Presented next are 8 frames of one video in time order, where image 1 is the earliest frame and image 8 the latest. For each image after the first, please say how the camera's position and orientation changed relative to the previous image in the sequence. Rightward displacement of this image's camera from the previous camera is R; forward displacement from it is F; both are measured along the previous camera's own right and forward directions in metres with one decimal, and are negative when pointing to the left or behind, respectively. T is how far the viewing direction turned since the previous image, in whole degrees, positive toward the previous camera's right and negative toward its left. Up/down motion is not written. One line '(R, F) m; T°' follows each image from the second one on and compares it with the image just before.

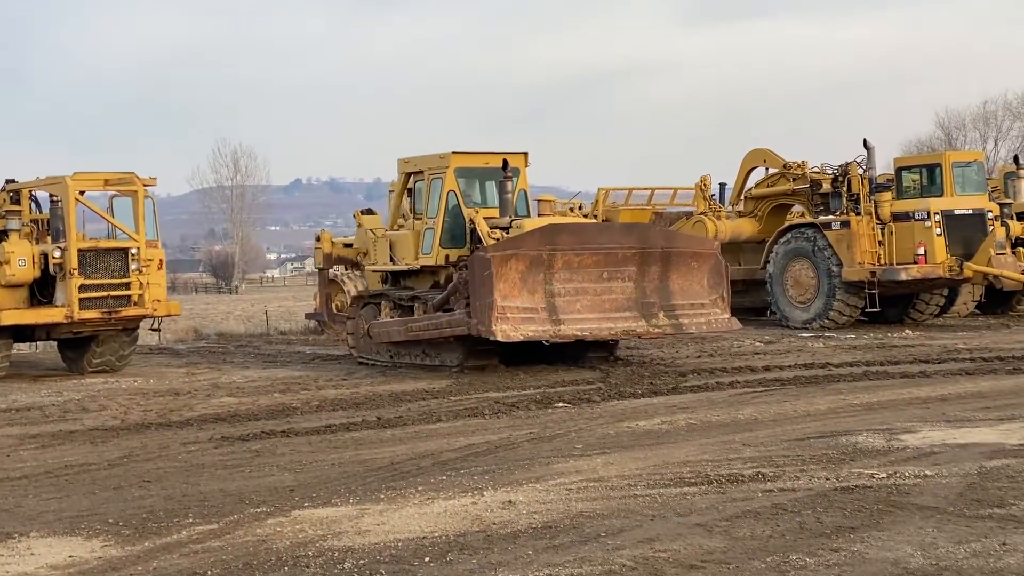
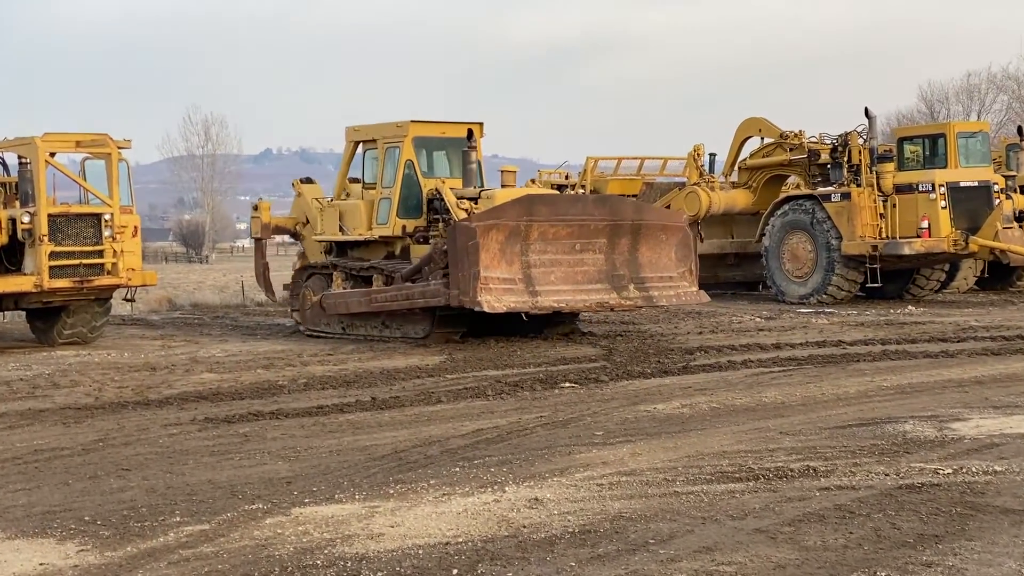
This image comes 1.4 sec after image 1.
(-0.2, +0.6) m; +1°
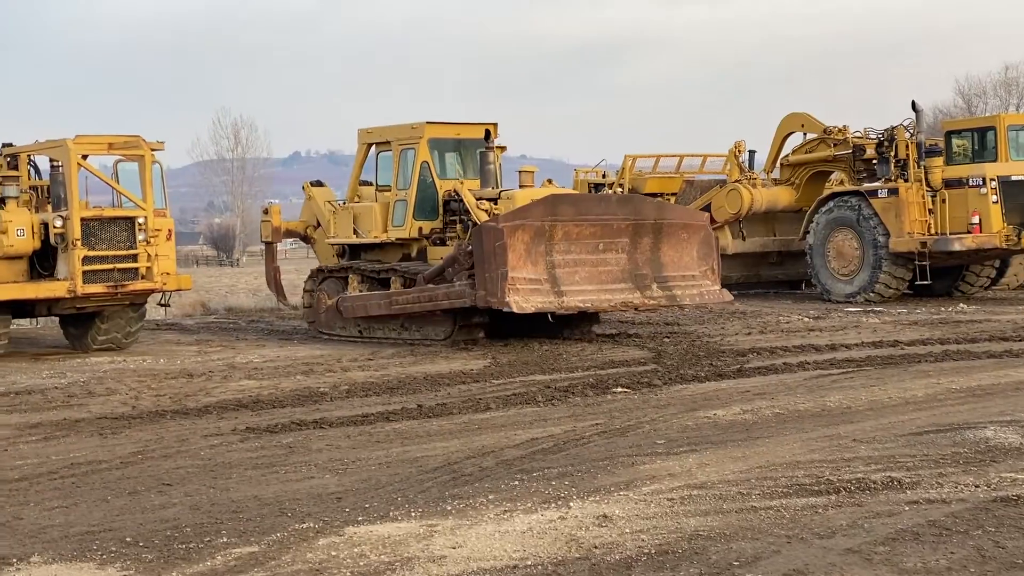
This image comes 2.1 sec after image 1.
(-0.1, +0.3) m; -1°
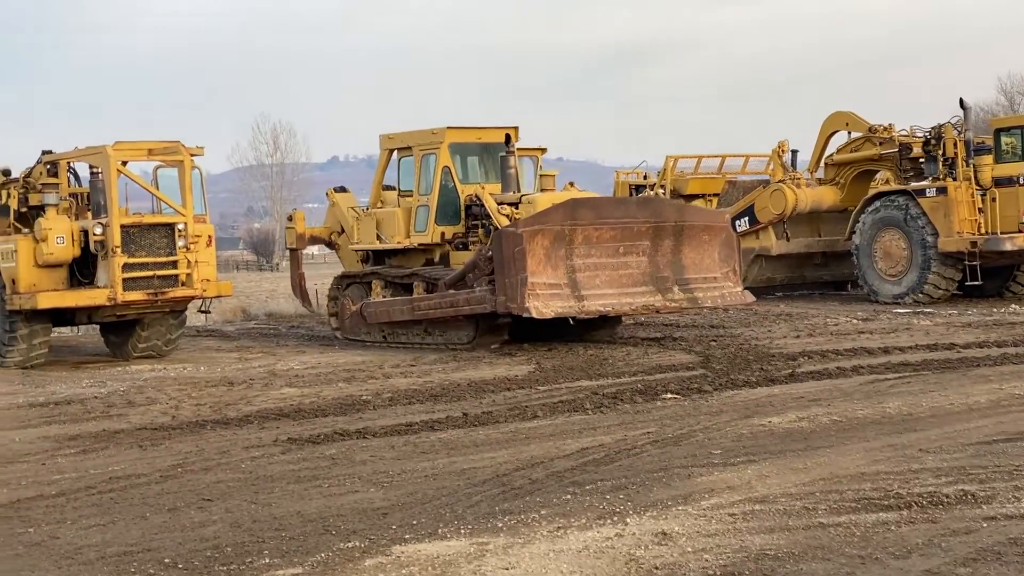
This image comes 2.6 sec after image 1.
(0.0, +0.2) m; -2°
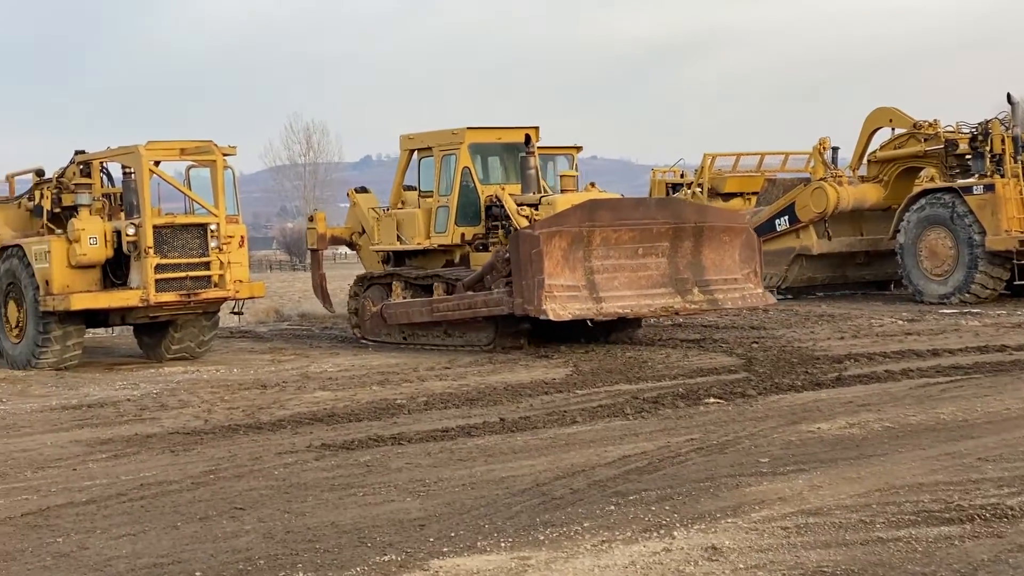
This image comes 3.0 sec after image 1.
(0.0, +0.2) m; -1°
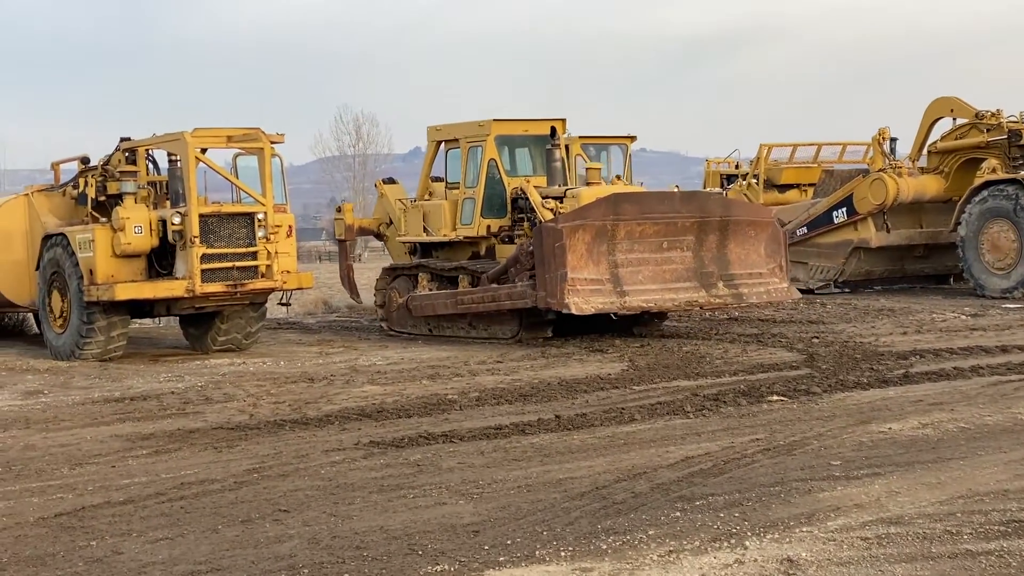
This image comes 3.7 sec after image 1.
(0.0, +0.3) m; -2°
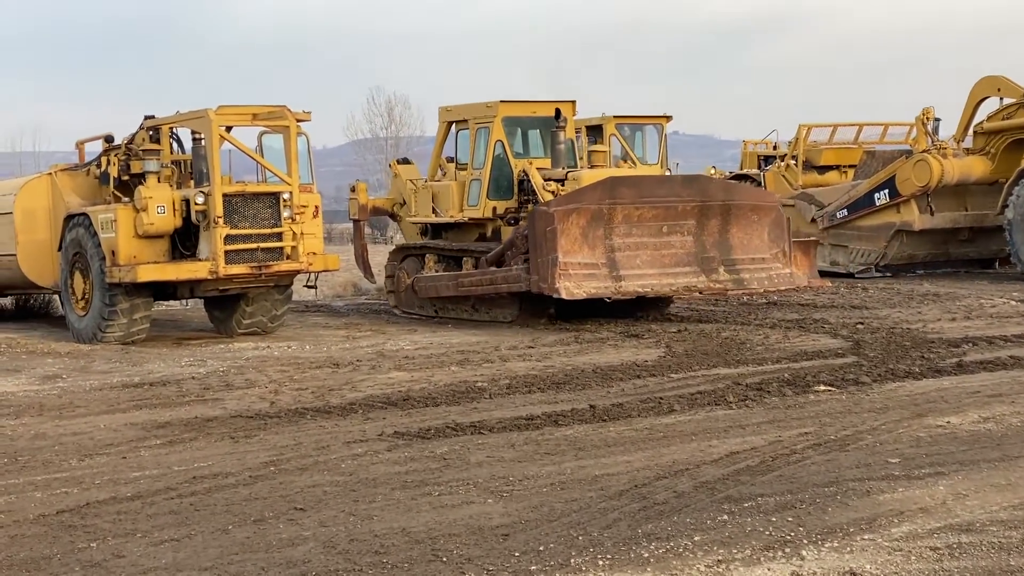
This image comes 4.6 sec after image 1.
(0.0, +0.4) m; -1°
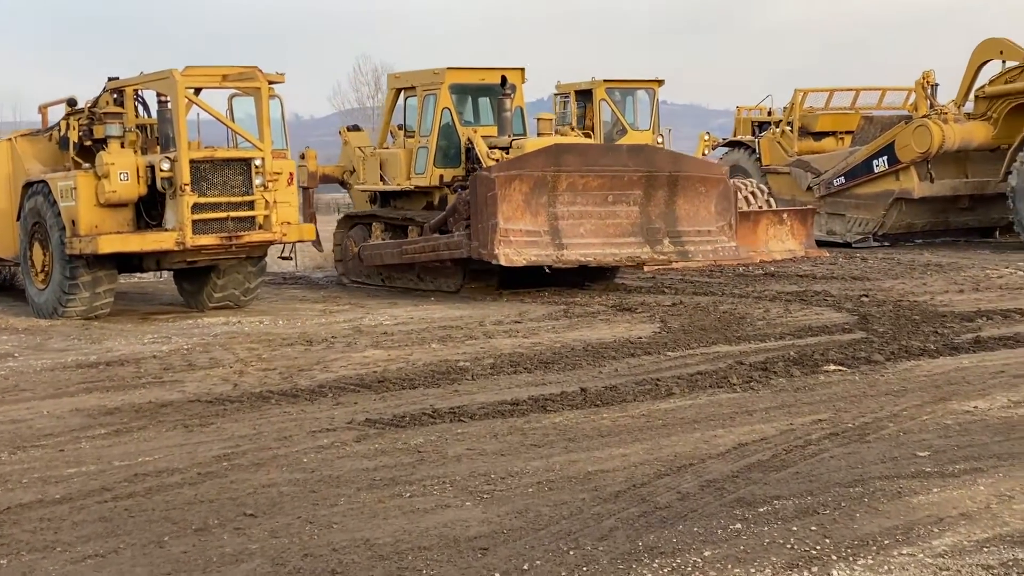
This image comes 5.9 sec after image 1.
(0.0, +0.6) m; +1°
